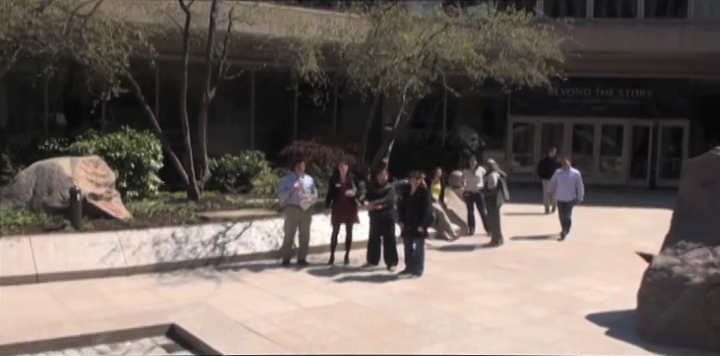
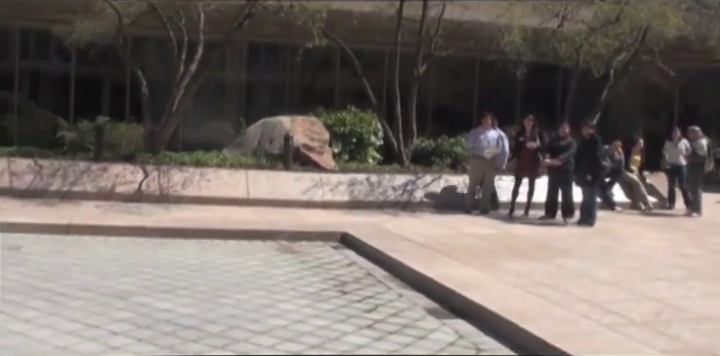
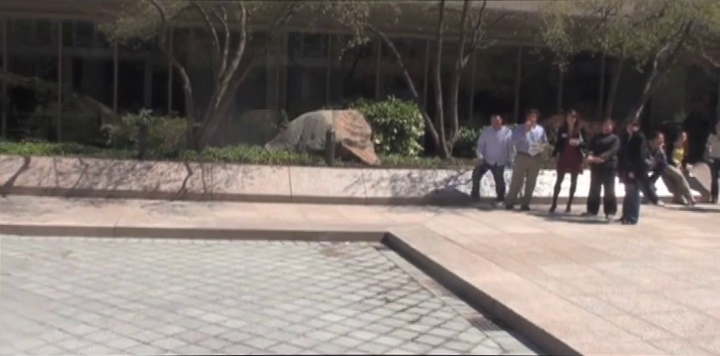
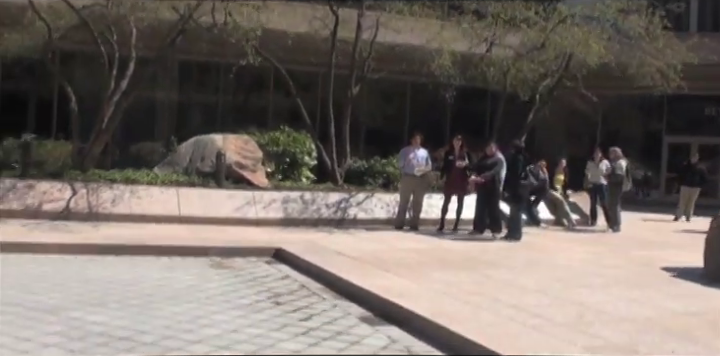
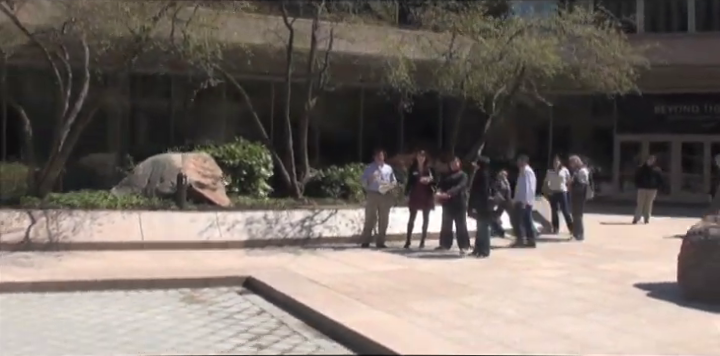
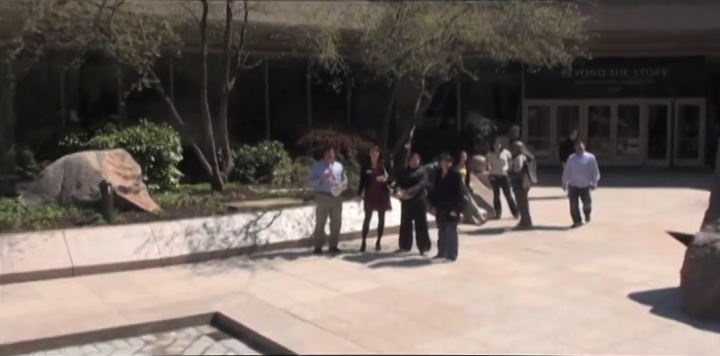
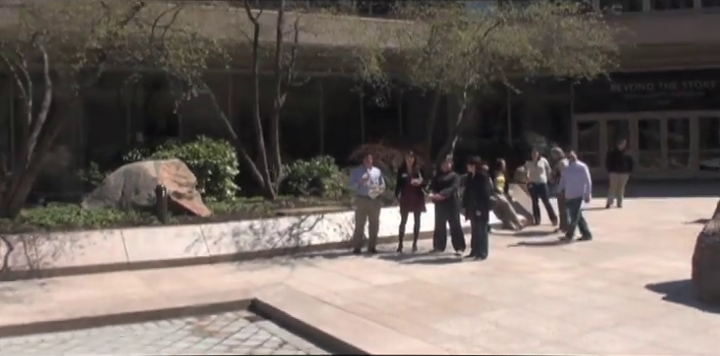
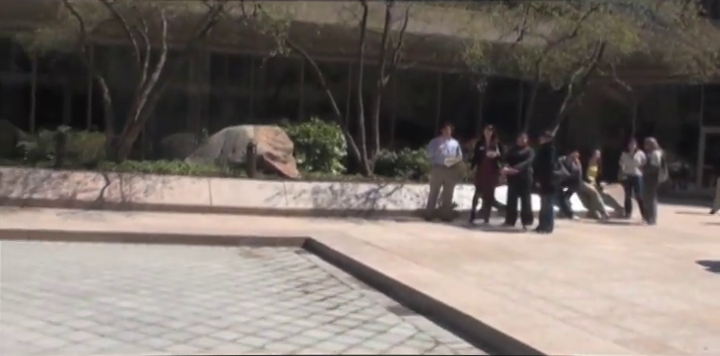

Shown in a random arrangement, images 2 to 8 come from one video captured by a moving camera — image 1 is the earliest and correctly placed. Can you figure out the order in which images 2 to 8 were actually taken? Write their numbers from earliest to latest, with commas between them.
6, 7, 5, 4, 8, 2, 3
